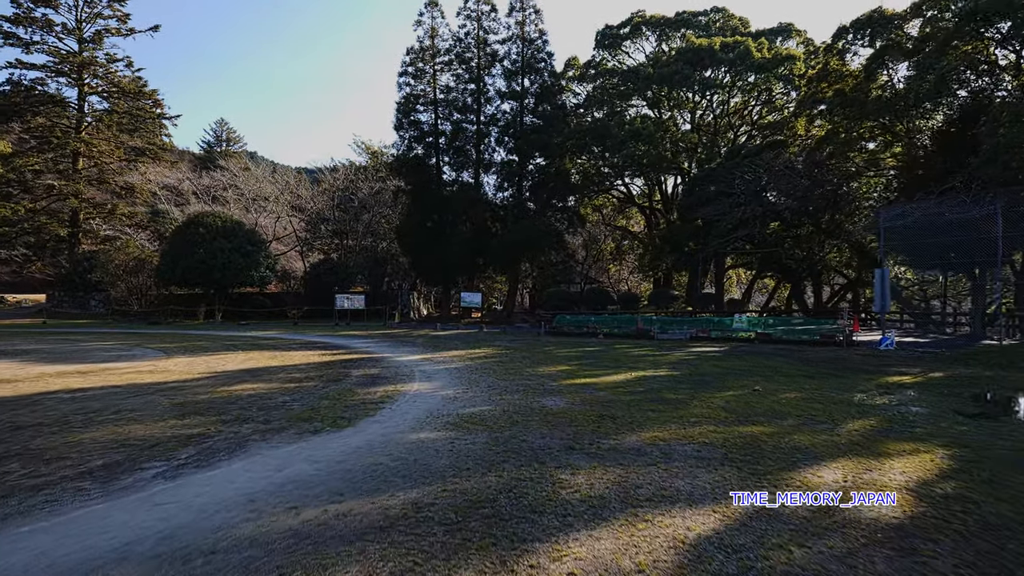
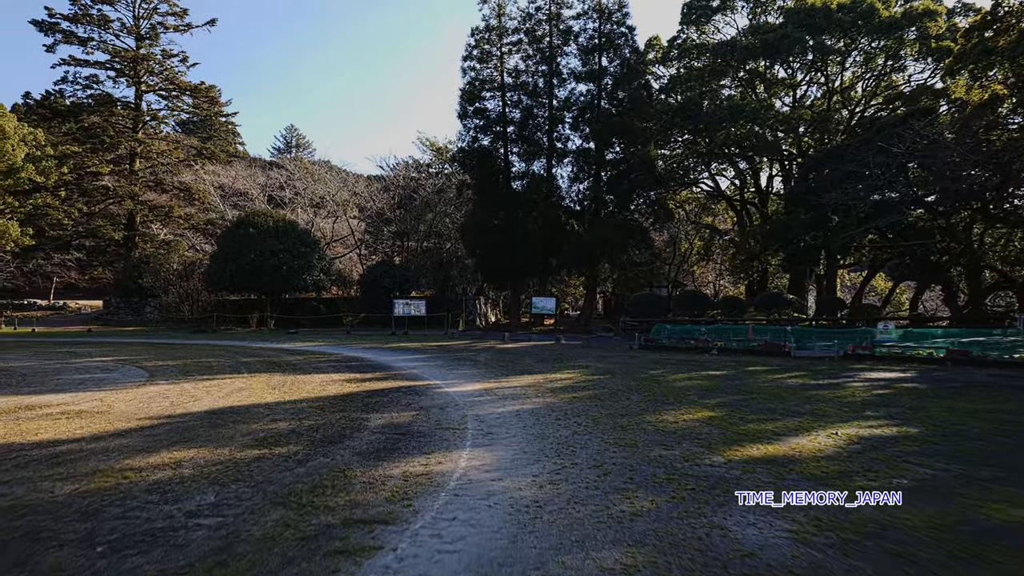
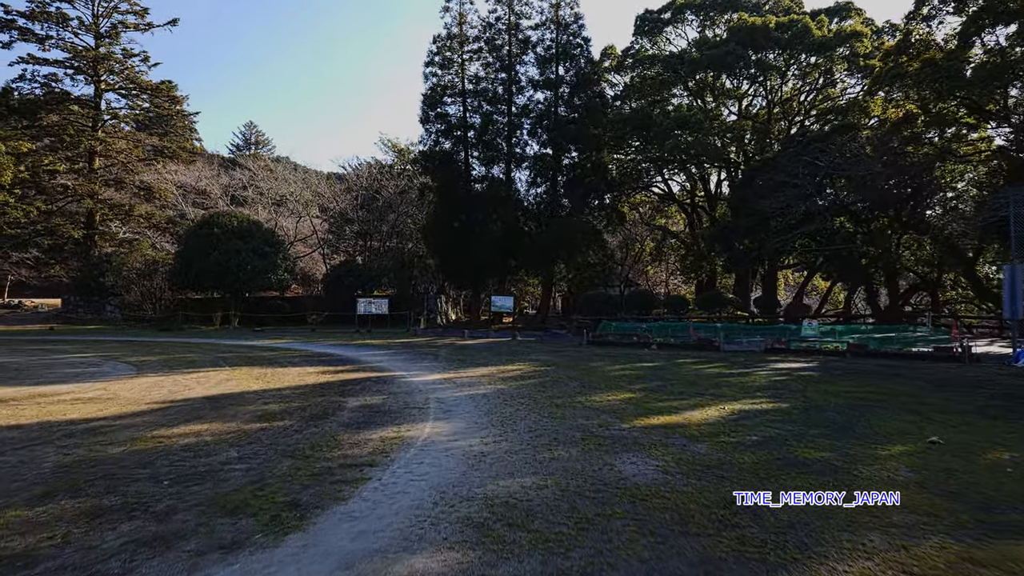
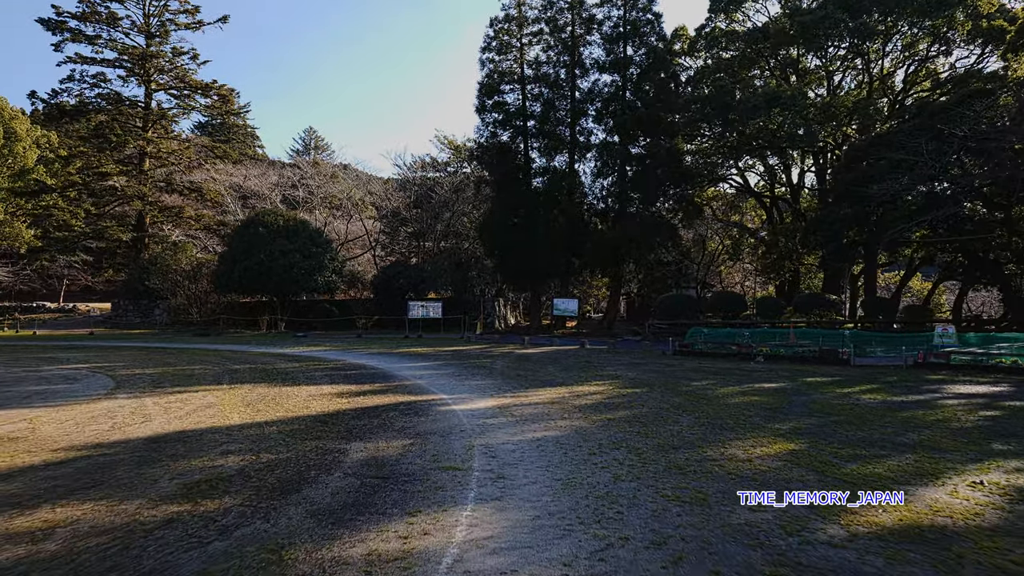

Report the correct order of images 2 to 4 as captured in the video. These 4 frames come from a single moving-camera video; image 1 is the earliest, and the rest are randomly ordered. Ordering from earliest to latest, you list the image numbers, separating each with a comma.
3, 2, 4
